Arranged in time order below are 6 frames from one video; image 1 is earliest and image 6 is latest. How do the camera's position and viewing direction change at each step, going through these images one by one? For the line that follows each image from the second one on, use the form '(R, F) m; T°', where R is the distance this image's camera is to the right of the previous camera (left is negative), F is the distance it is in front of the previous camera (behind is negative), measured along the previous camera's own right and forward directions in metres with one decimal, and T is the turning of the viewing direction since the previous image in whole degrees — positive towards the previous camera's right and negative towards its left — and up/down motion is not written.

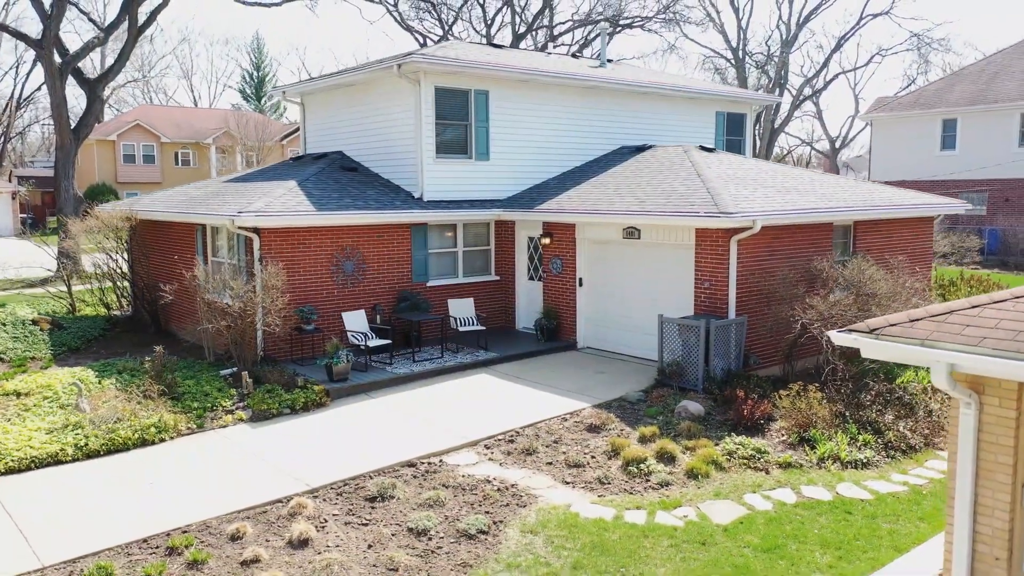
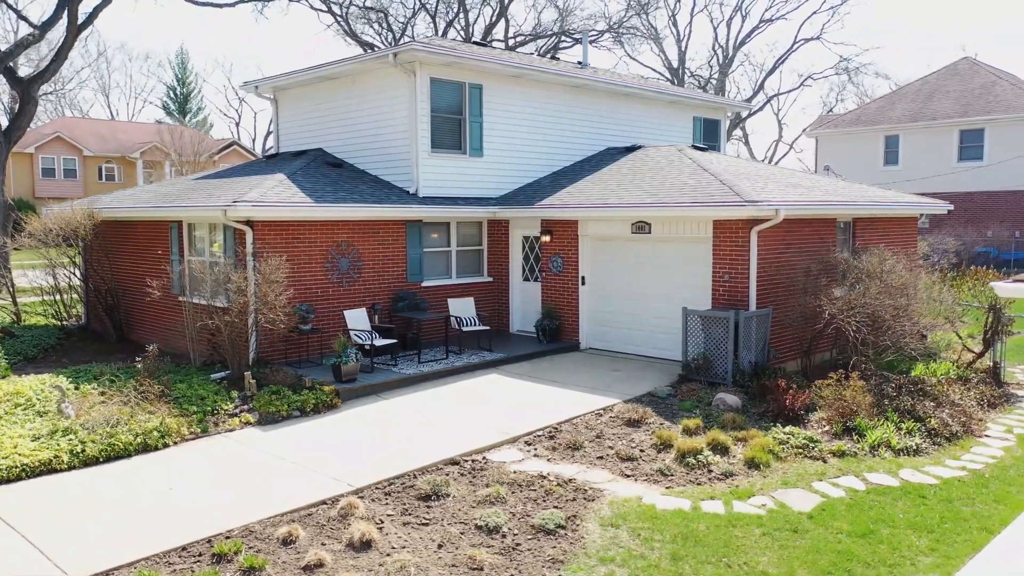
(-1.2, +0.6) m; +5°
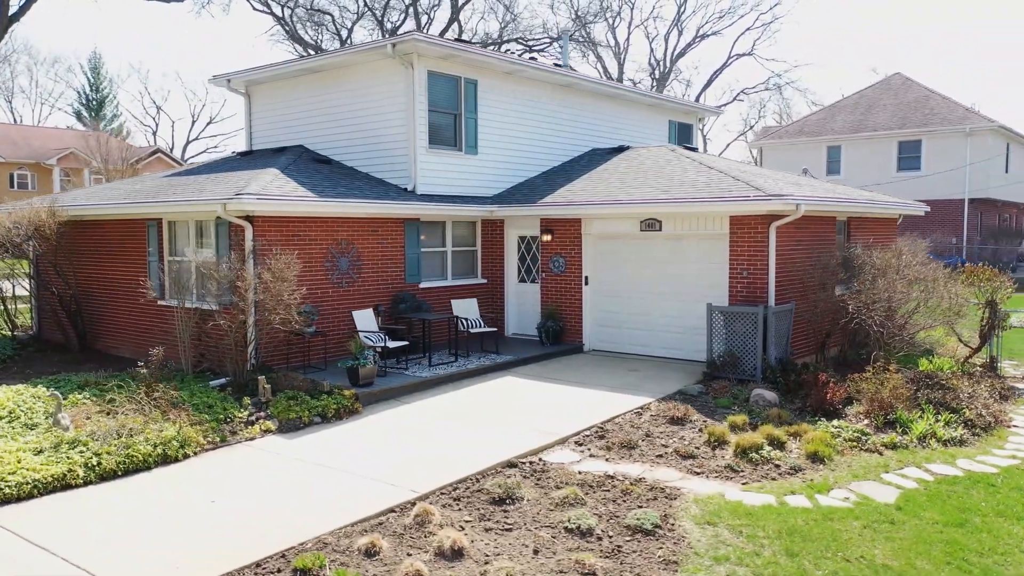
(-1.3, +0.5) m; +6°
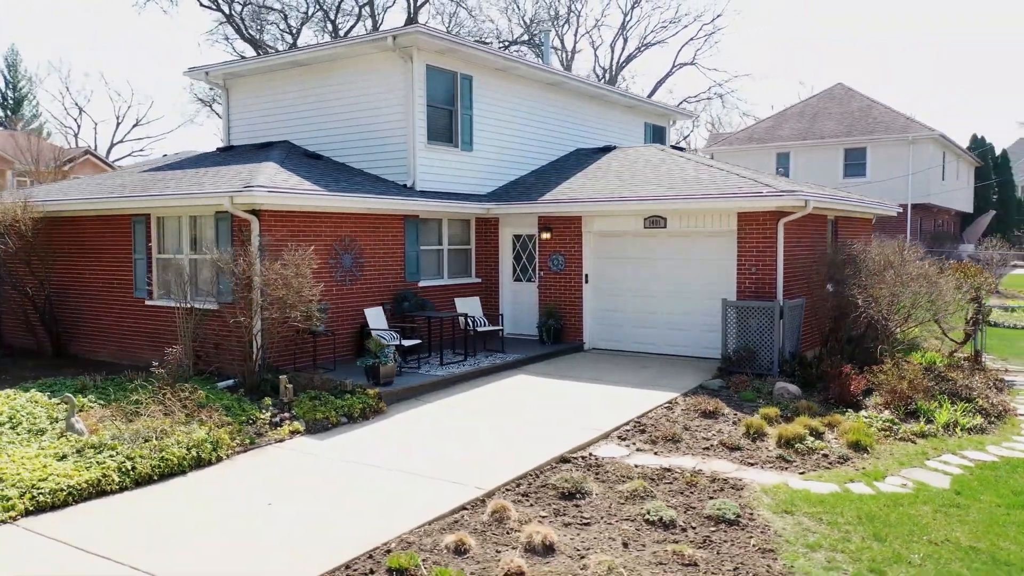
(-1.1, +0.2) m; +5°
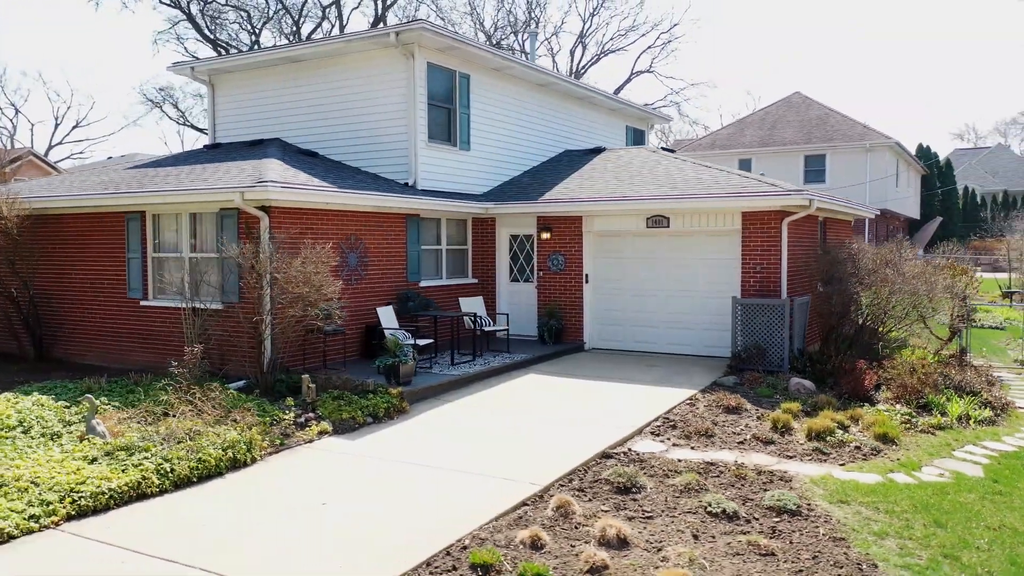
(-0.8, +0.1) m; +4°
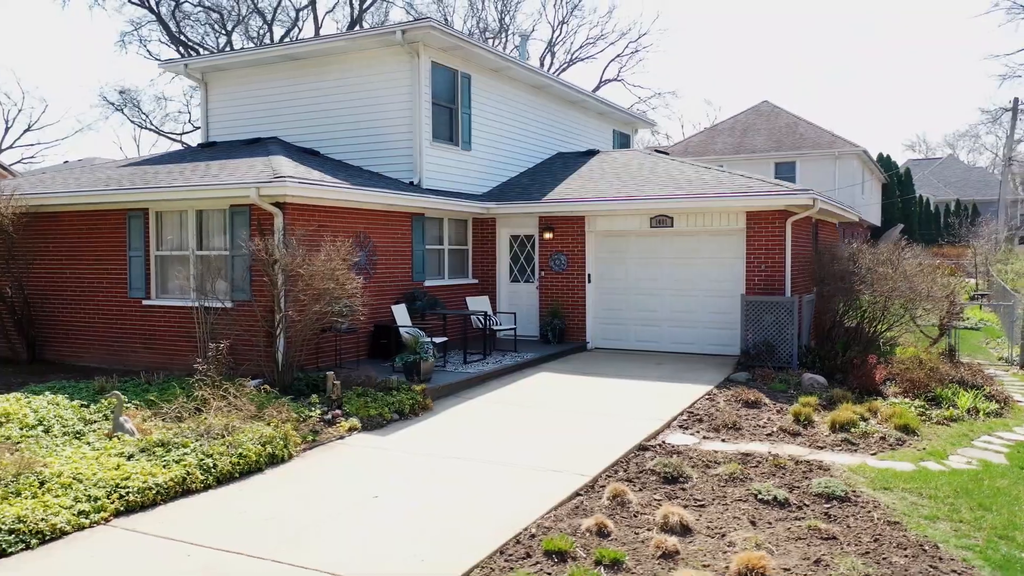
(-0.7, 0.0) m; +3°
